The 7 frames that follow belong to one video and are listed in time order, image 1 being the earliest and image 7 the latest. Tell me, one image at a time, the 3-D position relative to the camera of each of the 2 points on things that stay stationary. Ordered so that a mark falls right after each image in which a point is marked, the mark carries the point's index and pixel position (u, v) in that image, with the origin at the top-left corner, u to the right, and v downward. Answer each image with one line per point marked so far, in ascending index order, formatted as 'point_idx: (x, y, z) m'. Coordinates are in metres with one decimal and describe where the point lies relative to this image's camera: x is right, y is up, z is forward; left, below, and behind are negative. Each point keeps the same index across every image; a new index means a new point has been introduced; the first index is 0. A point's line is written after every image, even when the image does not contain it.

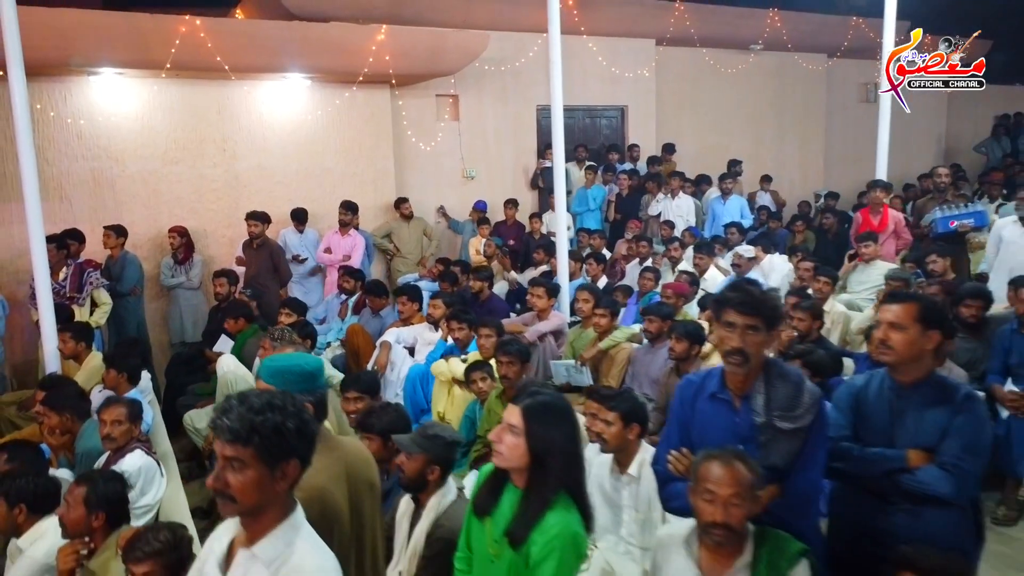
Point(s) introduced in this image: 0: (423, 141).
0: (-1.0, +1.6, +9.0) m
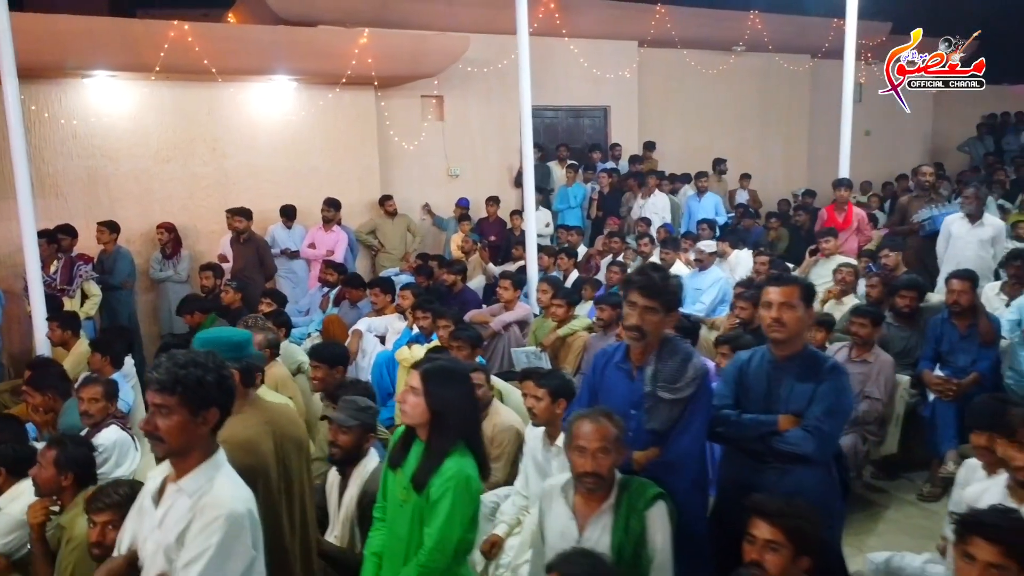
0: (-1.2, +1.6, +9.3) m
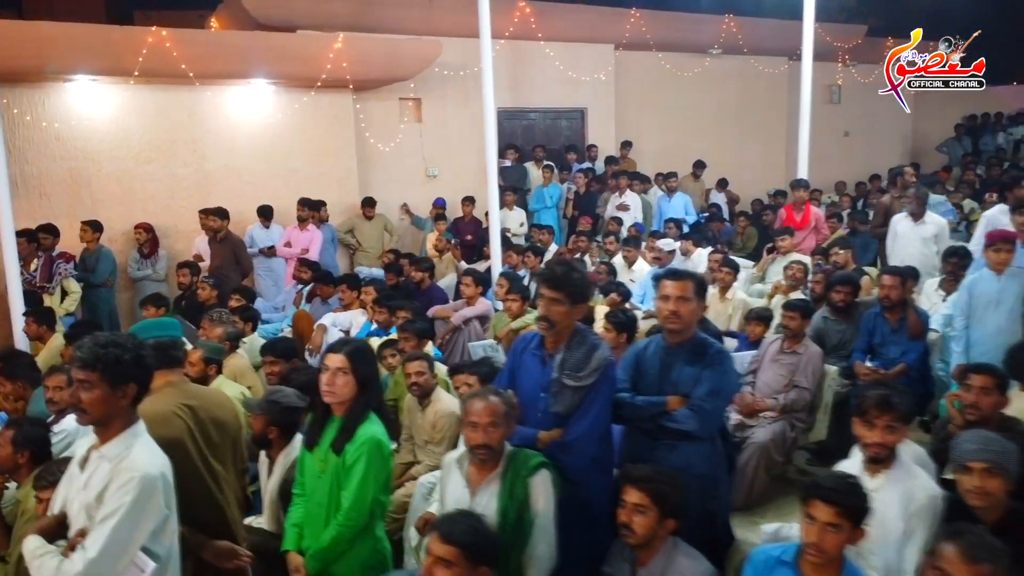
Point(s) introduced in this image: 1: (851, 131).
0: (-1.4, +1.6, +9.6) m
1: (+6.0, +2.8, +14.9) m
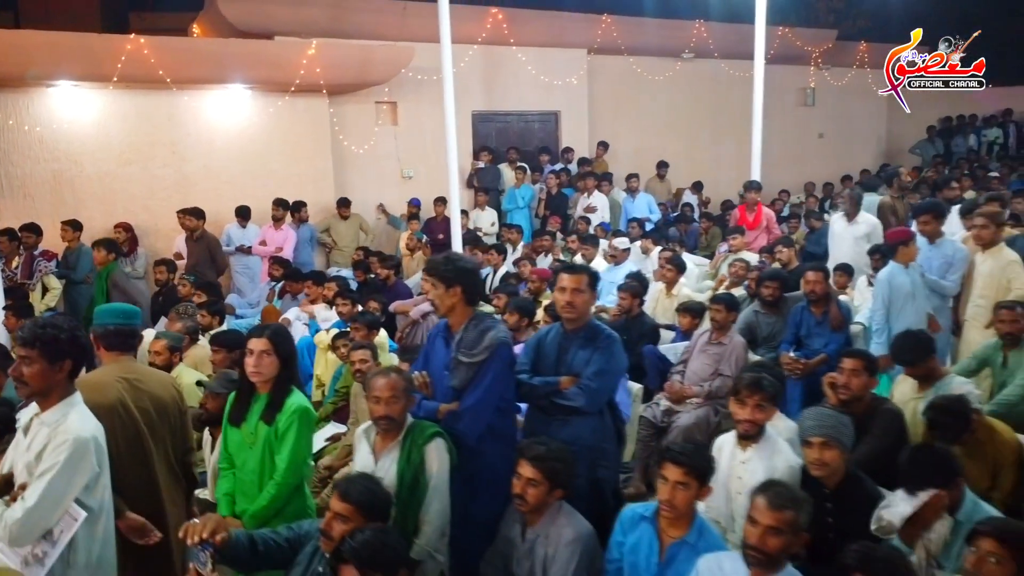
0: (-1.8, +1.7, +9.9) m
1: (+5.7, +2.8, +15.3) m
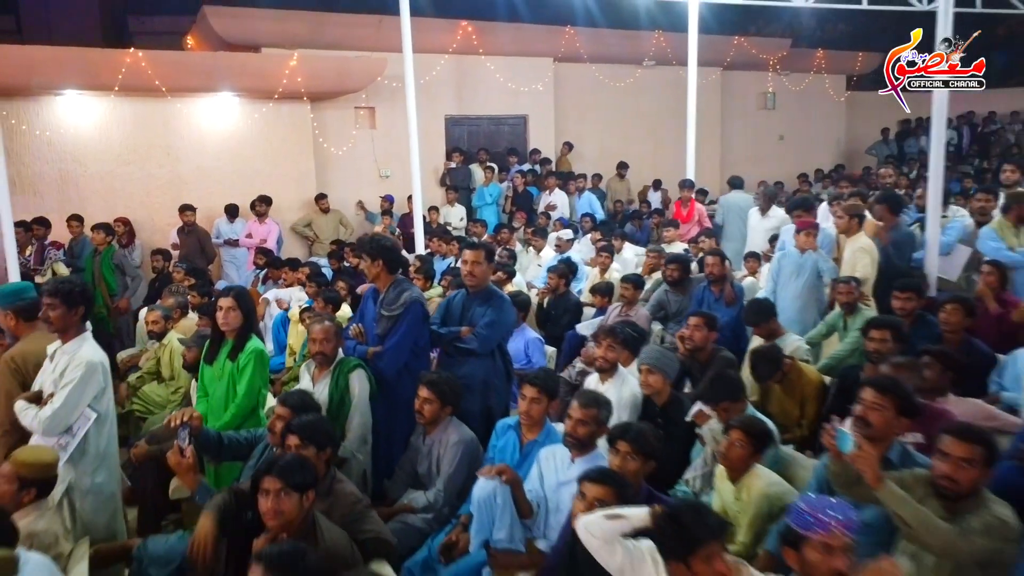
0: (-2.2, +1.8, +10.8) m
1: (+5.2, +2.9, +16.2) m
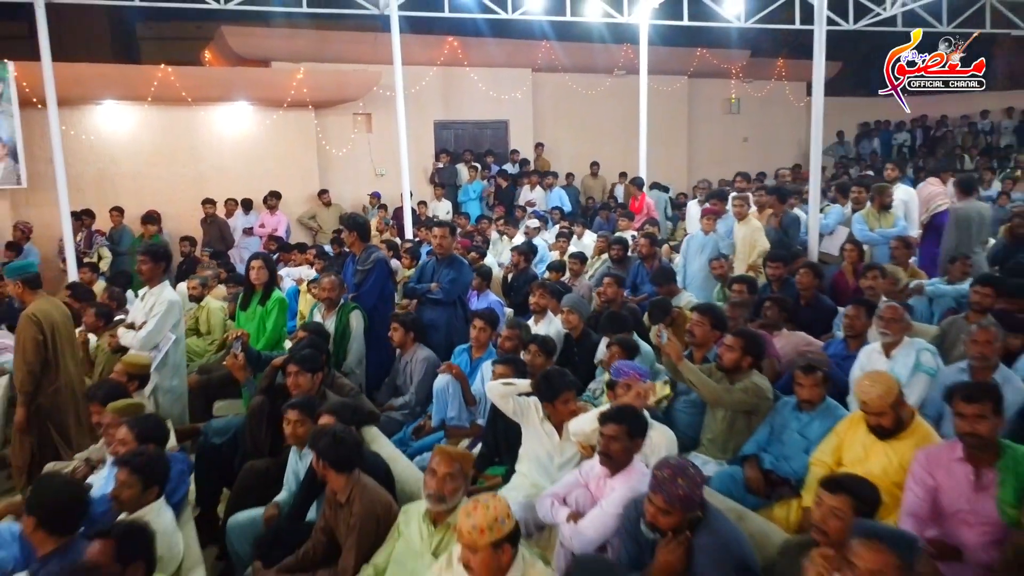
0: (-2.5, +2.0, +12.3) m
1: (+4.9, +3.1, +17.6) m
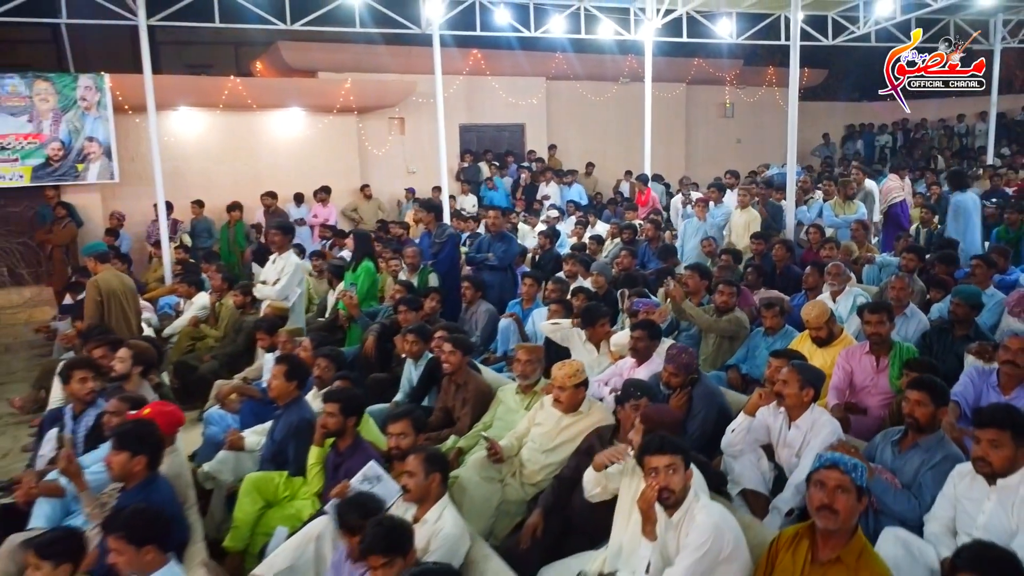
0: (-2.2, +2.3, +13.8) m
1: (+5.2, +3.4, +19.2) m
